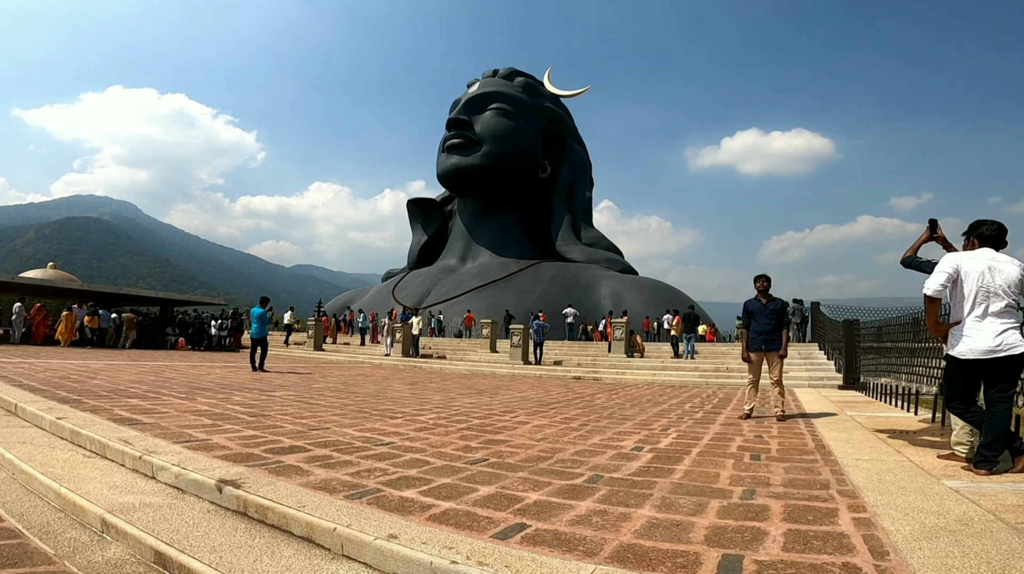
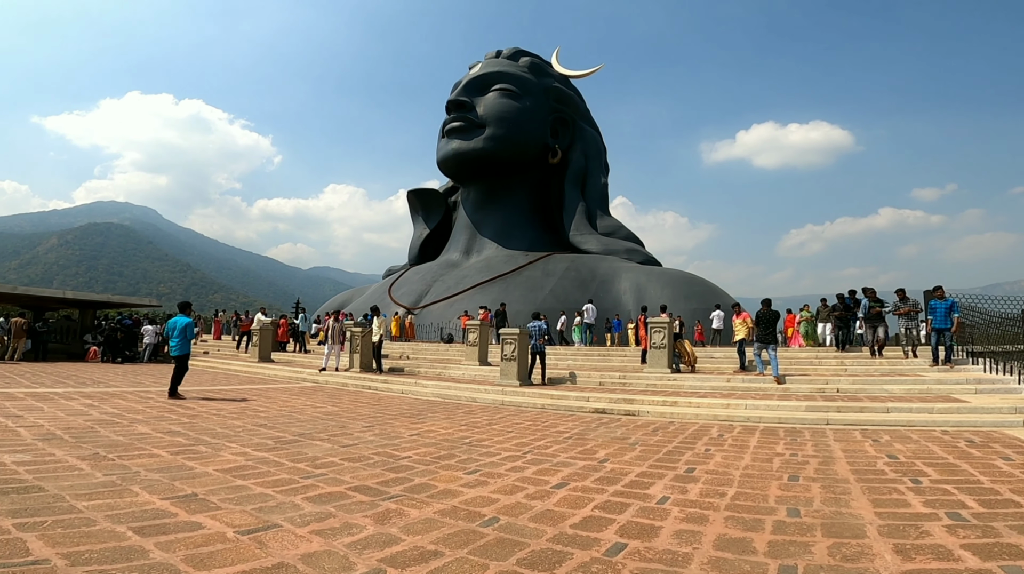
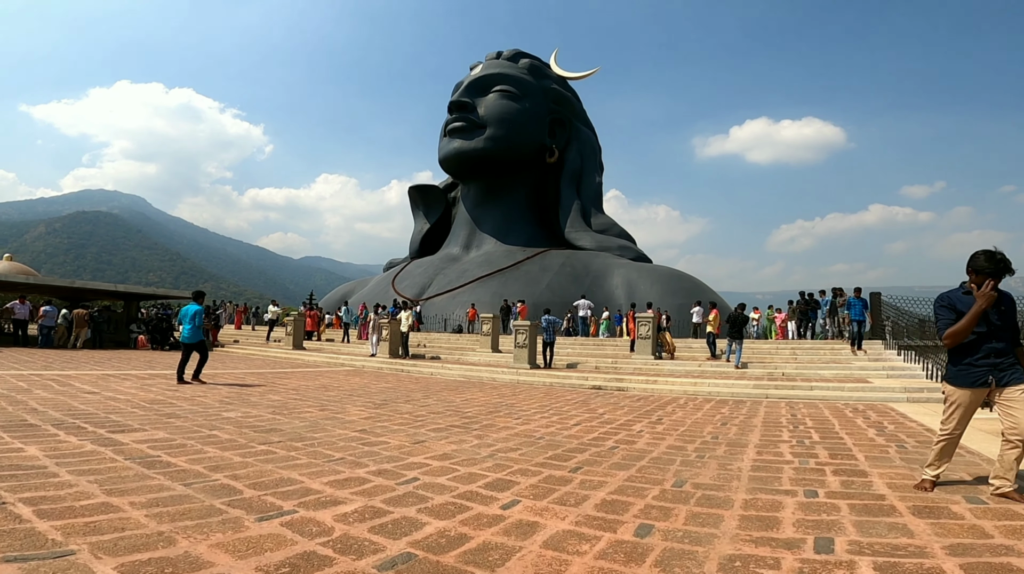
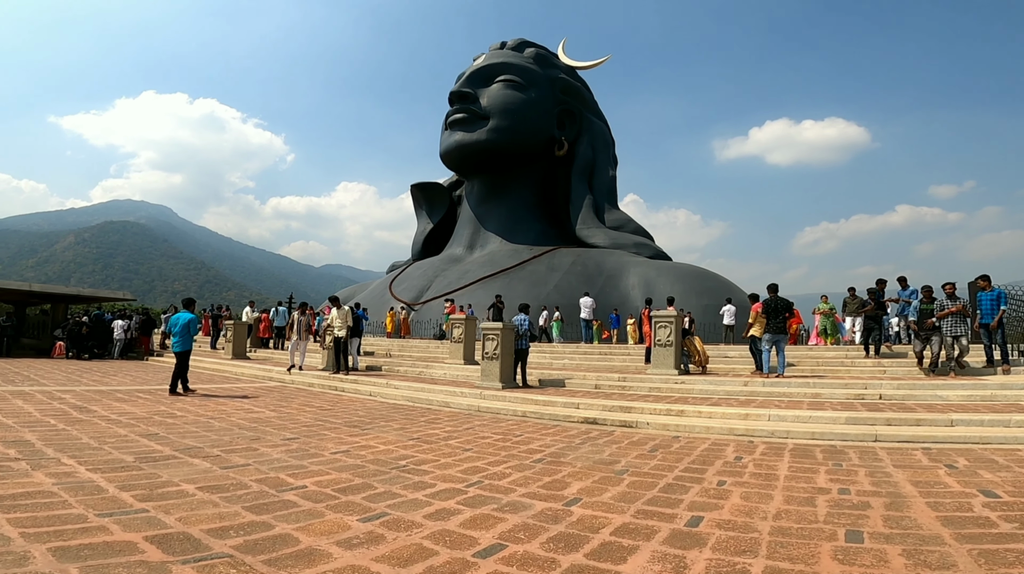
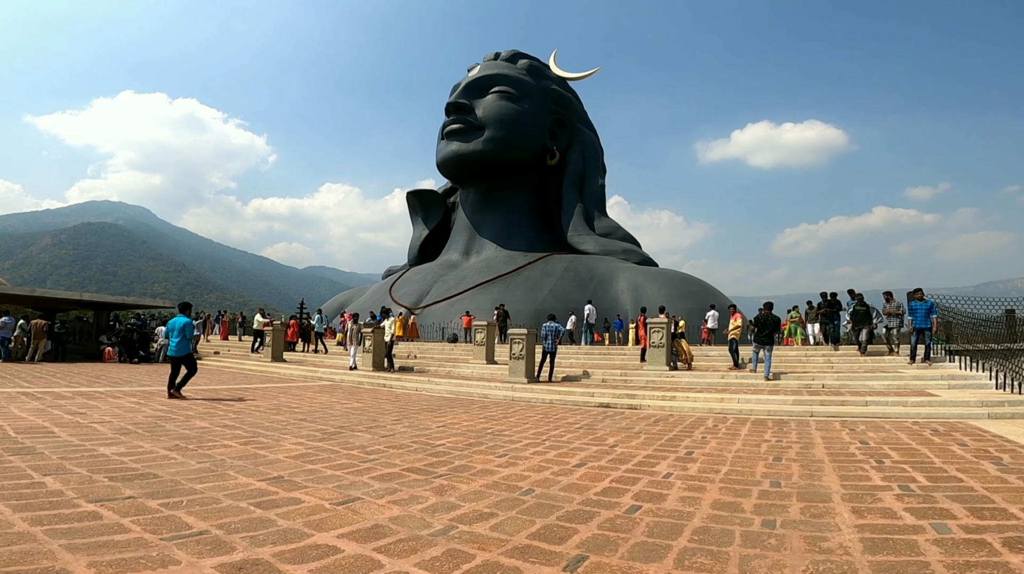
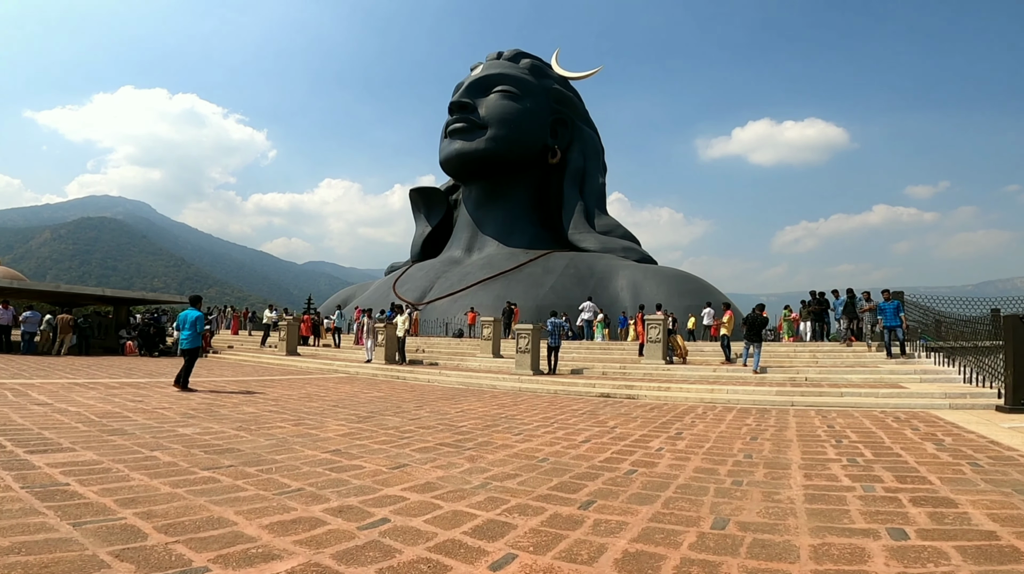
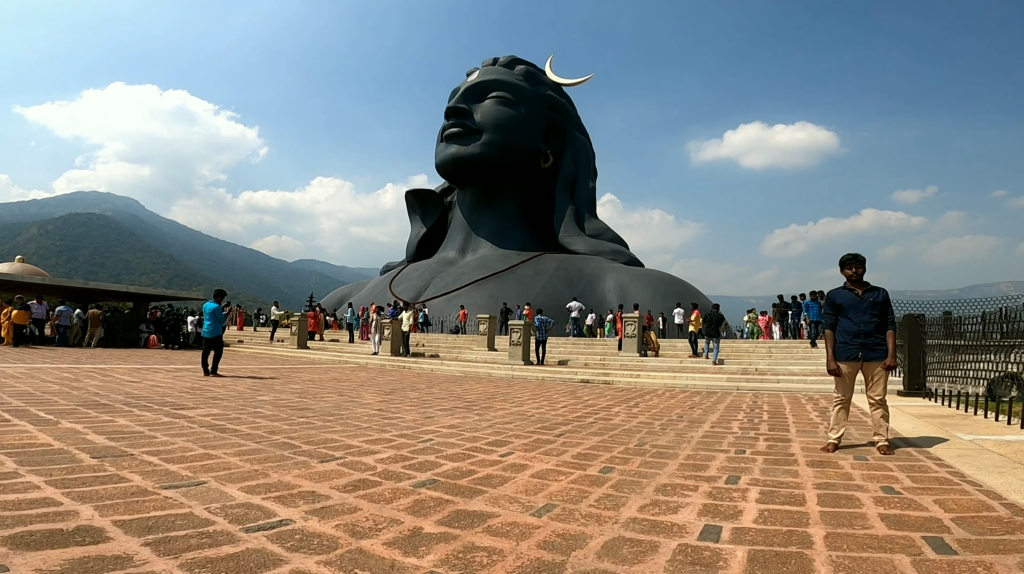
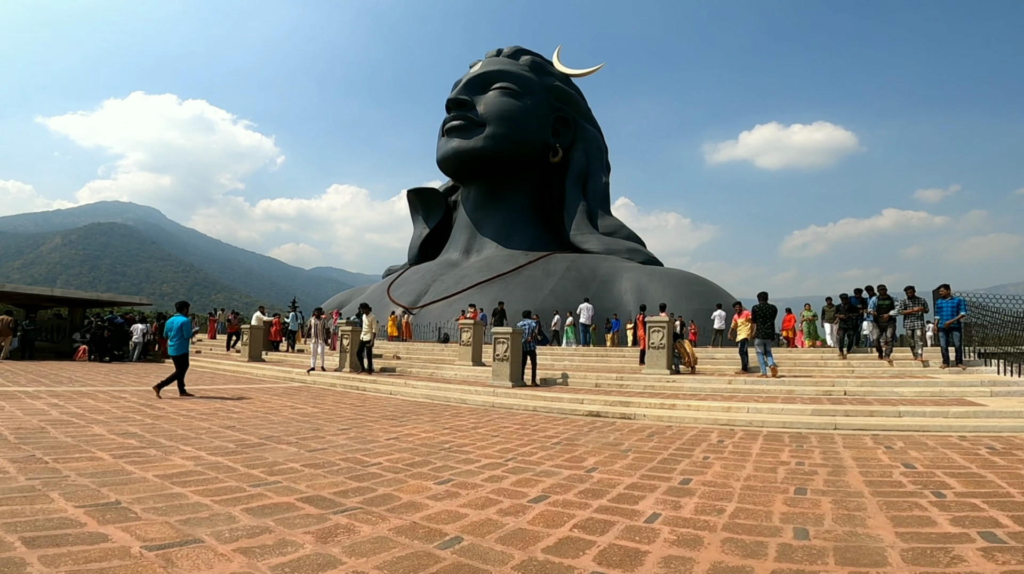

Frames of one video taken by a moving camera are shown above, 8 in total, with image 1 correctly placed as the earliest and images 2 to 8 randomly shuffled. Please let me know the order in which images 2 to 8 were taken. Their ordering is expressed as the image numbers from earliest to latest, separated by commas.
7, 3, 6, 5, 2, 8, 4
